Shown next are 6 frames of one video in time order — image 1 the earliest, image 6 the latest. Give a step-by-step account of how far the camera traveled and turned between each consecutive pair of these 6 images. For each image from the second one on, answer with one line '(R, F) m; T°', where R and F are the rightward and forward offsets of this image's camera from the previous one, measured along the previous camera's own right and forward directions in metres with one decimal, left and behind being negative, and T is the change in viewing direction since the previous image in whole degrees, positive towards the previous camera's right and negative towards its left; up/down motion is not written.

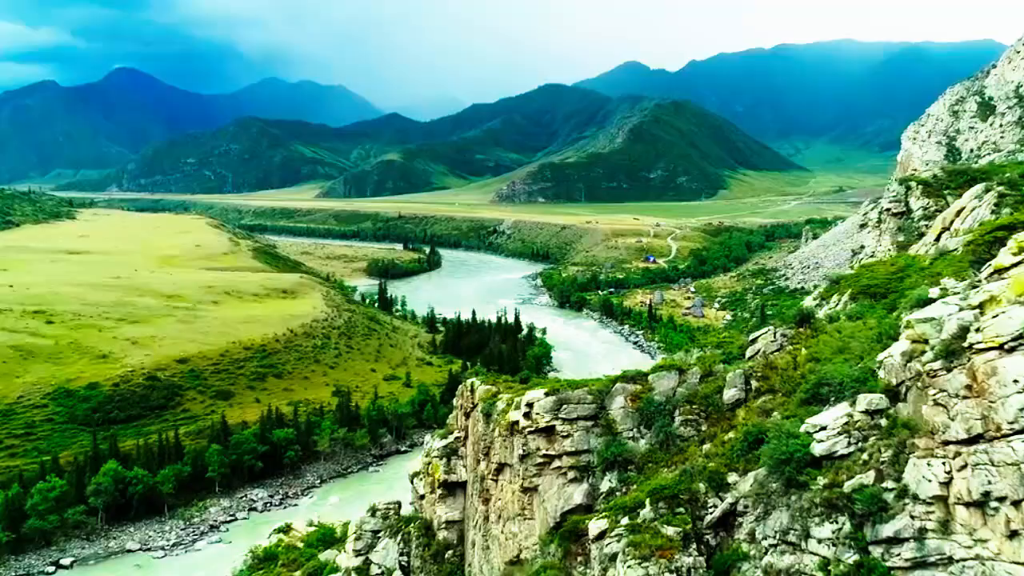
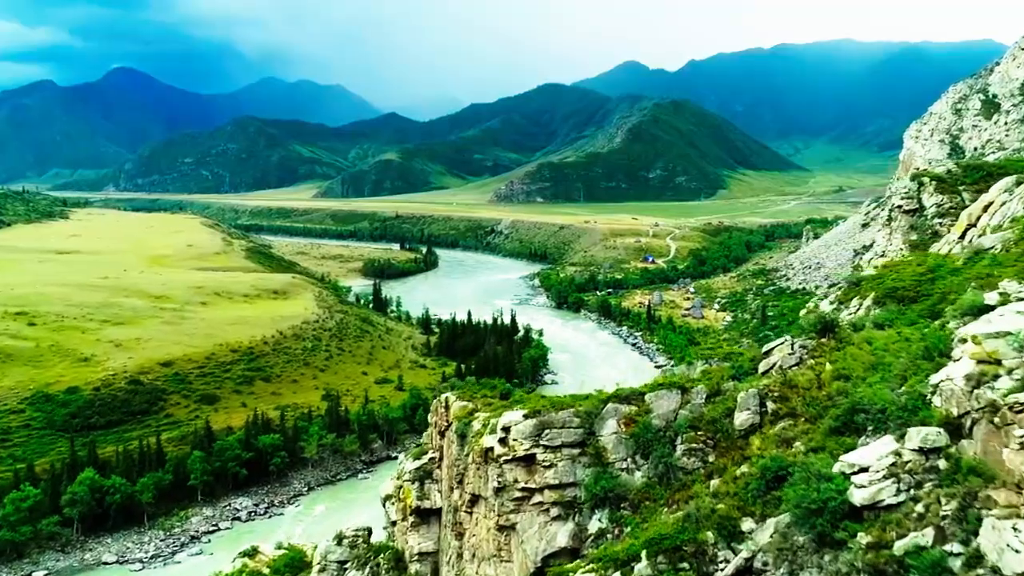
(+0.3, +1.5) m; 0°
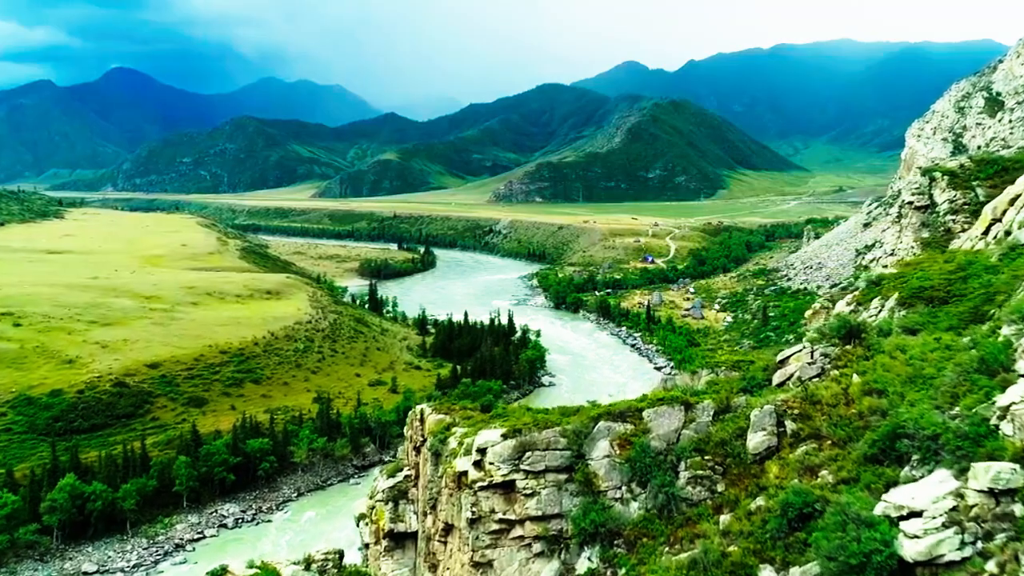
(+0.2, +1.2) m; 0°
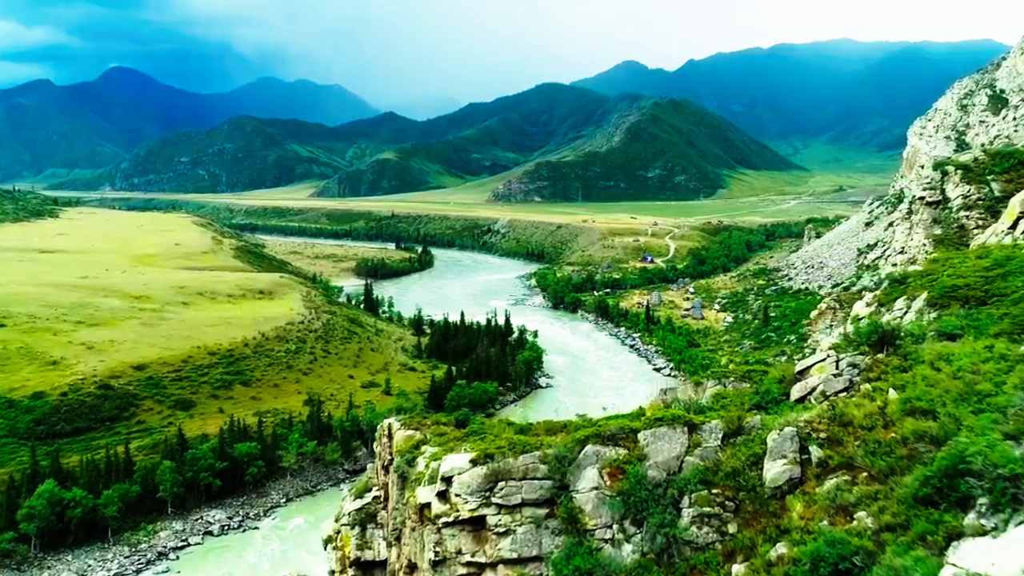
(+0.3, +1.2) m; 0°
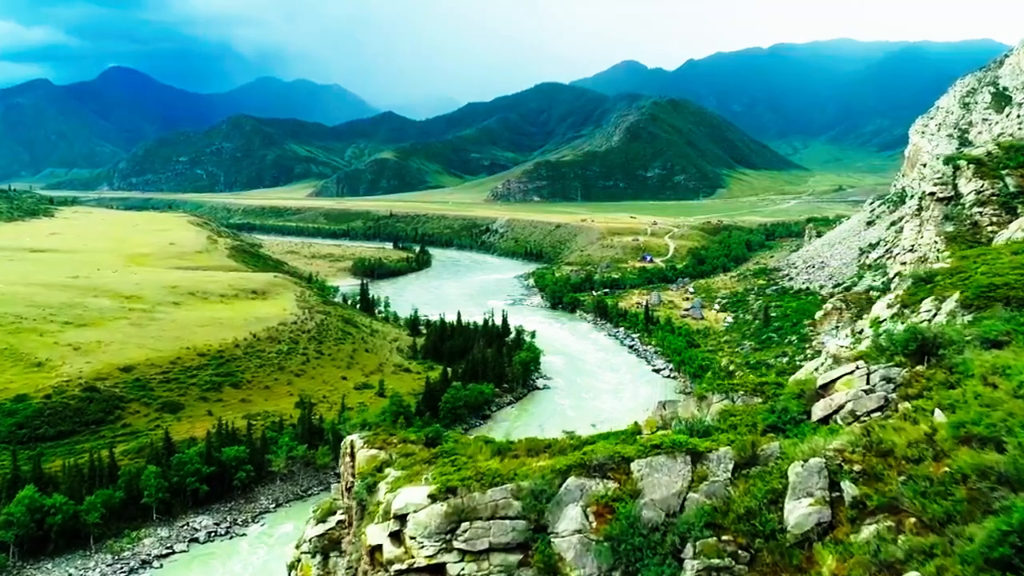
(+0.2, +1.1) m; 0°
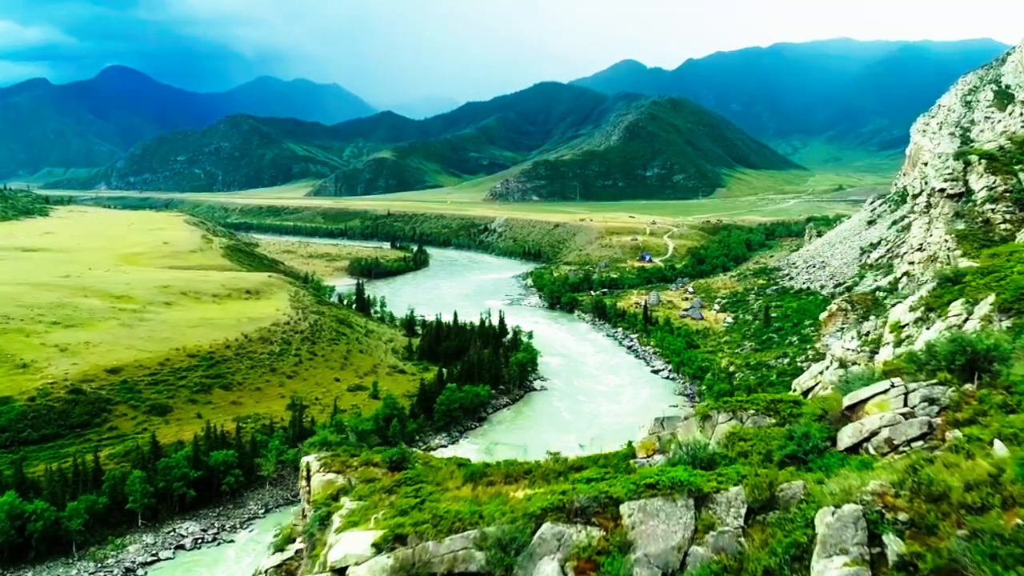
(+0.2, +0.9) m; 0°
